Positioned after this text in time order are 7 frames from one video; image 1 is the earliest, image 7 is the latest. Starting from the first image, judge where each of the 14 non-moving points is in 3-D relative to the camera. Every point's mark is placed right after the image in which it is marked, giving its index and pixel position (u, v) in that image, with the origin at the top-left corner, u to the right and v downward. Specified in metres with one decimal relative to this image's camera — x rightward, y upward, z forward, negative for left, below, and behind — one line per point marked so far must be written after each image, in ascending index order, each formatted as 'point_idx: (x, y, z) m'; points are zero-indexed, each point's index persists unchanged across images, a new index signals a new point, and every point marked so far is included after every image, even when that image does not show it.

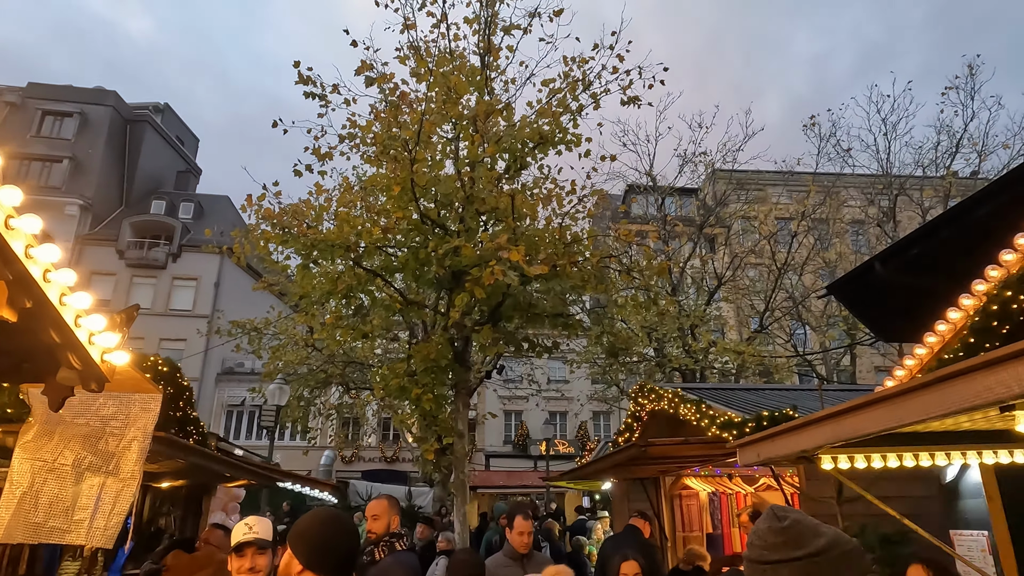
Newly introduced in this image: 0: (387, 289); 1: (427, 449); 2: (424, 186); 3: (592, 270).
0: (-1.9, 0.0, +10.3) m
1: (-1.2, -2.2, +9.1) m
2: (-1.2, +1.4, +9.0) m
3: (+1.2, +0.3, +9.5) m
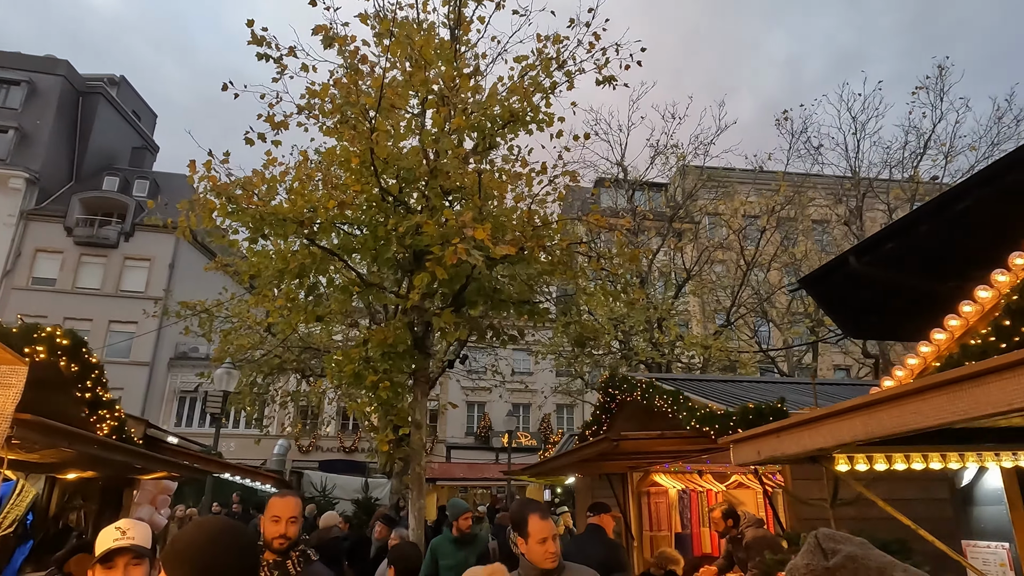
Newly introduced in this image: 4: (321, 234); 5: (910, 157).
0: (-2.5, +0.2, +9.7) m
1: (-1.7, -2.0, +8.6) m
2: (-1.6, +1.6, +8.4) m
3: (+0.7, +0.5, +9.1) m
4: (-2.6, +0.7, +9.0) m
5: (+11.6, +3.8, +19.2) m
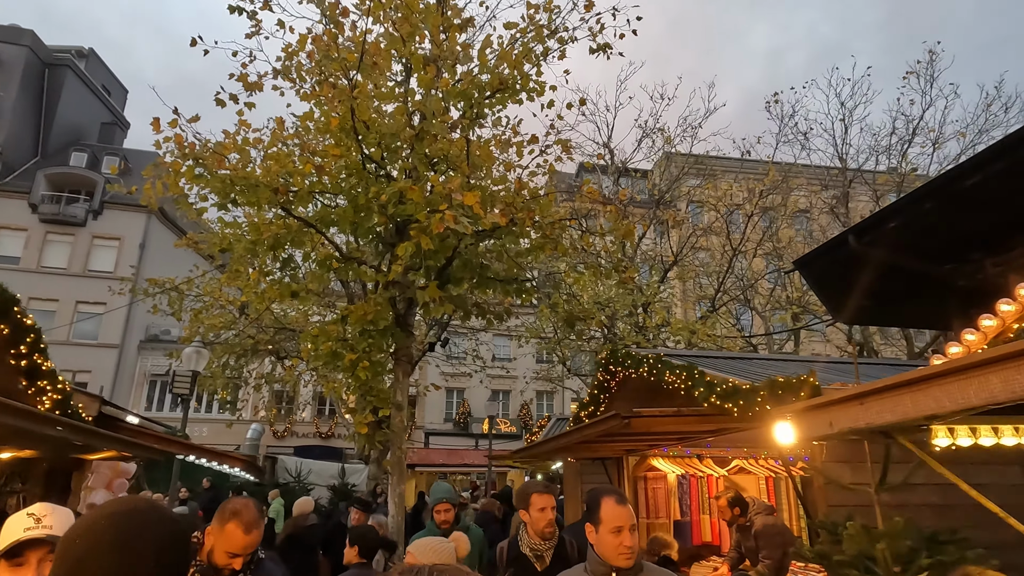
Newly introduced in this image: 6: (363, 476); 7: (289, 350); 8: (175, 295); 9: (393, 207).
0: (-2.6, +0.6, +9.1) m
1: (-1.9, -1.7, +8.1) m
2: (-1.7, +2.0, +7.9) m
3: (+0.5, +0.8, +8.7) m
4: (-2.8, +1.1, +8.5) m
5: (+11.2, +4.2, +19.0) m
6: (-4.2, -5.3, +18.6) m
7: (-5.2, -1.5, +15.4) m
8: (-7.9, -0.2, +15.5) m
9: (-1.4, +1.0, +7.7) m
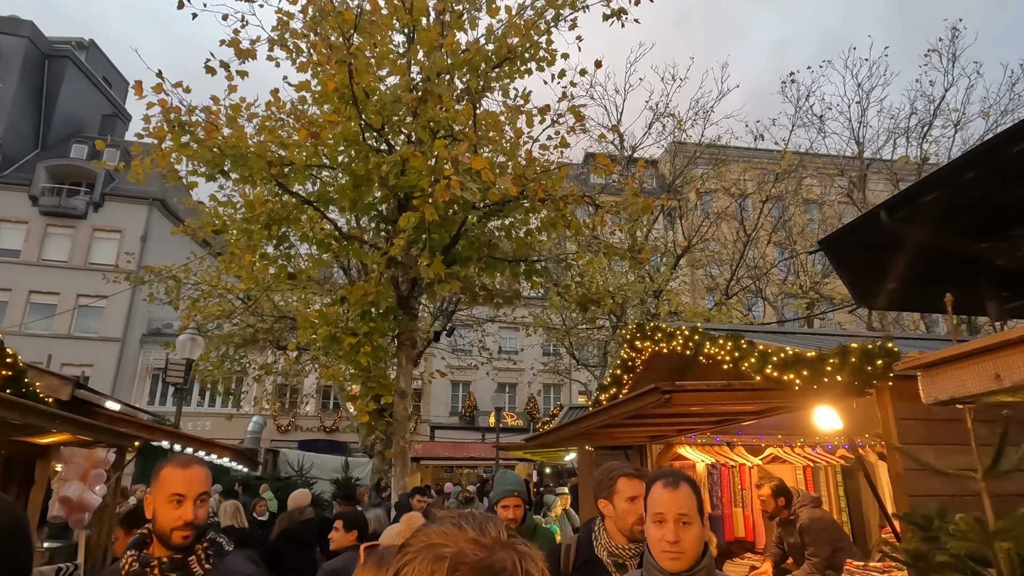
0: (-2.5, +0.8, +8.6) m
1: (-1.8, -1.4, +7.6) m
2: (-1.6, +2.2, +7.4) m
3: (+0.6, +1.0, +8.2) m
4: (-2.6, +1.3, +8.0) m
5: (+11.4, +4.6, +18.4) m
6: (-4.0, -5.0, +18.2) m
7: (-5.0, -1.2, +14.9) m
8: (-7.8, +0.1, +15.0) m
9: (-1.3, +1.2, +7.2) m
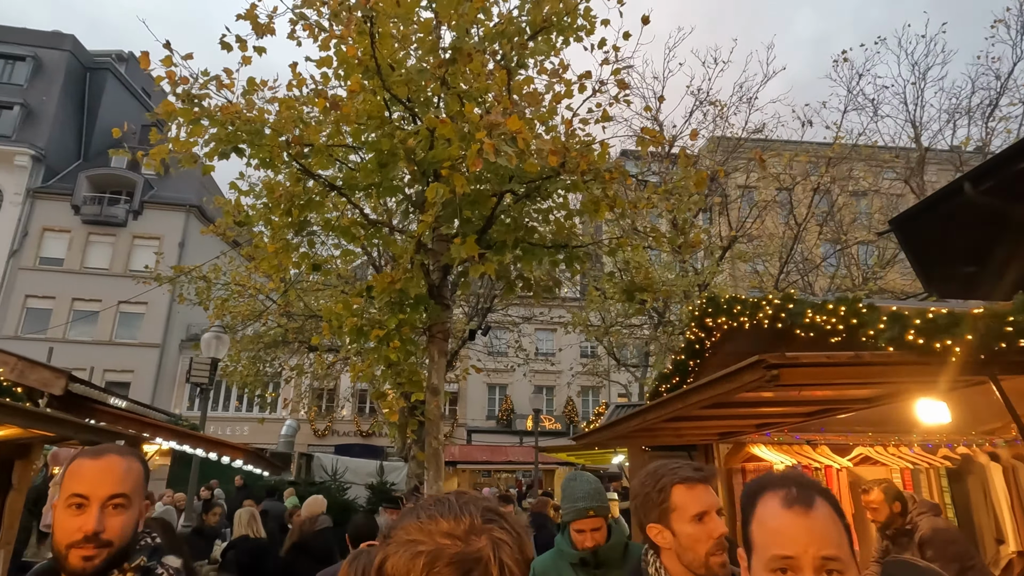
0: (-2.0, +1.0, +8.1) m
1: (-1.3, -1.3, +7.0) m
2: (-1.2, +2.3, +6.8) m
3: (+1.1, +1.2, +7.5) m
4: (-2.2, +1.4, +7.4) m
5: (+12.3, +4.8, +17.2) m
6: (-2.9, -5.0, +17.6) m
7: (-4.2, -1.2, +14.5) m
8: (-6.9, +0.1, +14.8) m
9: (-0.9, +1.3, +6.6) m
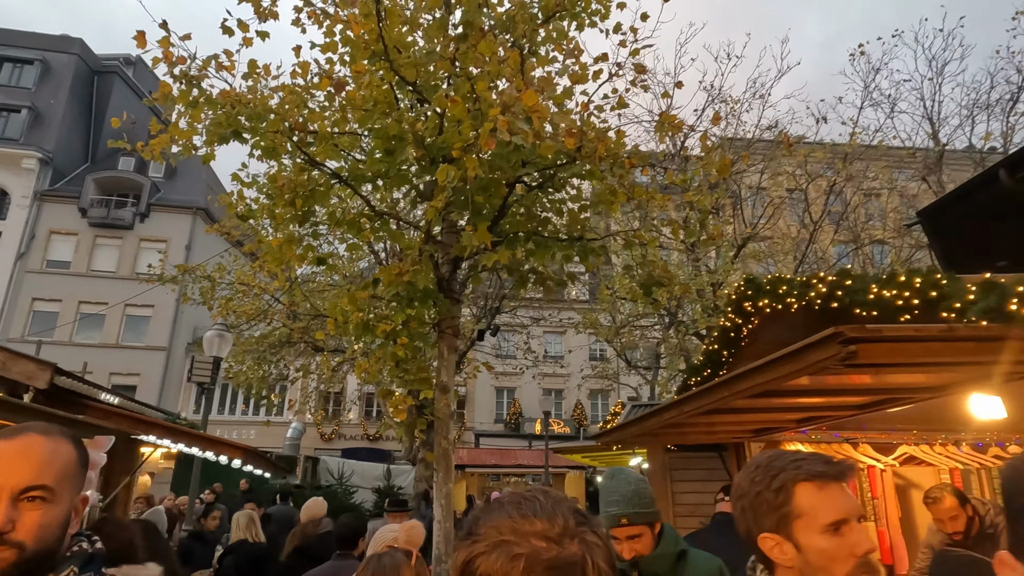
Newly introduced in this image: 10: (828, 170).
0: (-1.9, +1.0, +7.8) m
1: (-1.2, -1.2, +6.7) m
2: (-1.1, +2.4, +6.5) m
3: (+1.2, +1.2, +7.1) m
4: (-2.1, +1.5, +7.2) m
5: (+12.5, +4.8, +16.7) m
6: (-2.7, -5.0, +17.3) m
7: (-4.0, -1.1, +14.2) m
8: (-6.7, +0.1, +14.5) m
9: (-0.8, +1.4, +6.3) m
10: (+8.9, +3.3, +18.3) m
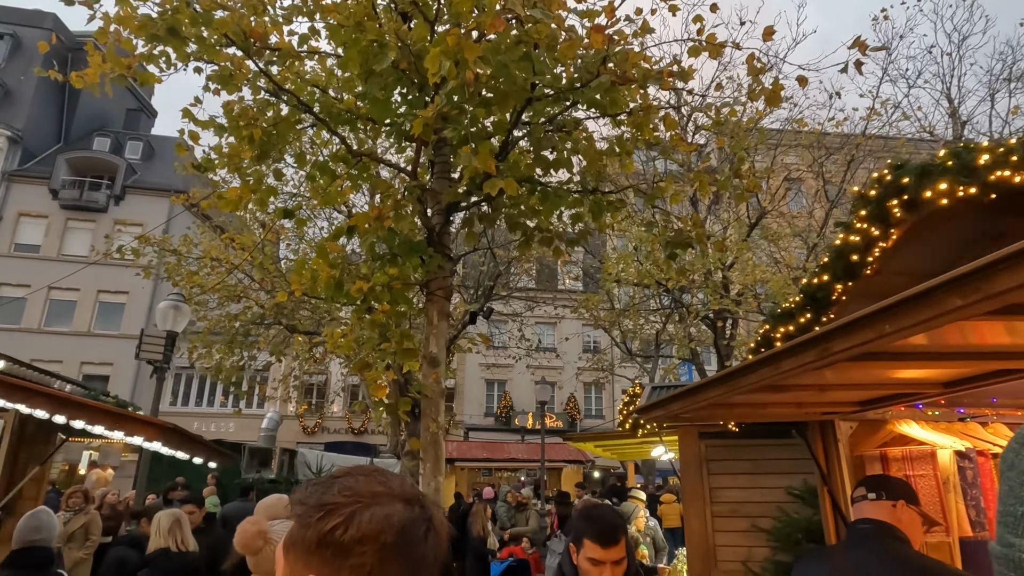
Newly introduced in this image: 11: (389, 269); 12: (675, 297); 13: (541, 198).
0: (-1.9, +1.4, +6.6) m
1: (-1.1, -0.8, +5.6) m
2: (-1.0, +2.8, +5.3) m
3: (+1.2, +1.6, +6.0) m
4: (-2.0, +1.9, +6.0) m
5: (+12.4, +5.2, +15.8) m
6: (-2.9, -4.5, +16.1) m
7: (-4.1, -0.7, +13.0) m
8: (-6.8, +0.6, +13.2) m
9: (-0.7, +1.8, +5.1) m
10: (+8.7, +3.7, +17.3) m
11: (-1.1, +0.2, +5.7) m
12: (+4.0, -0.2, +16.1) m
13: (+0.2, +0.9, +6.5) m
